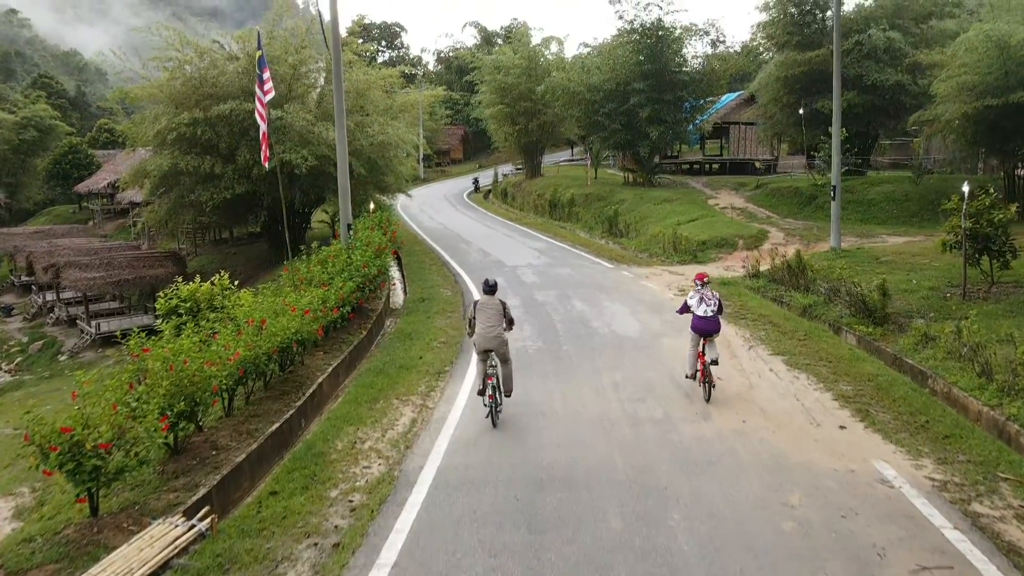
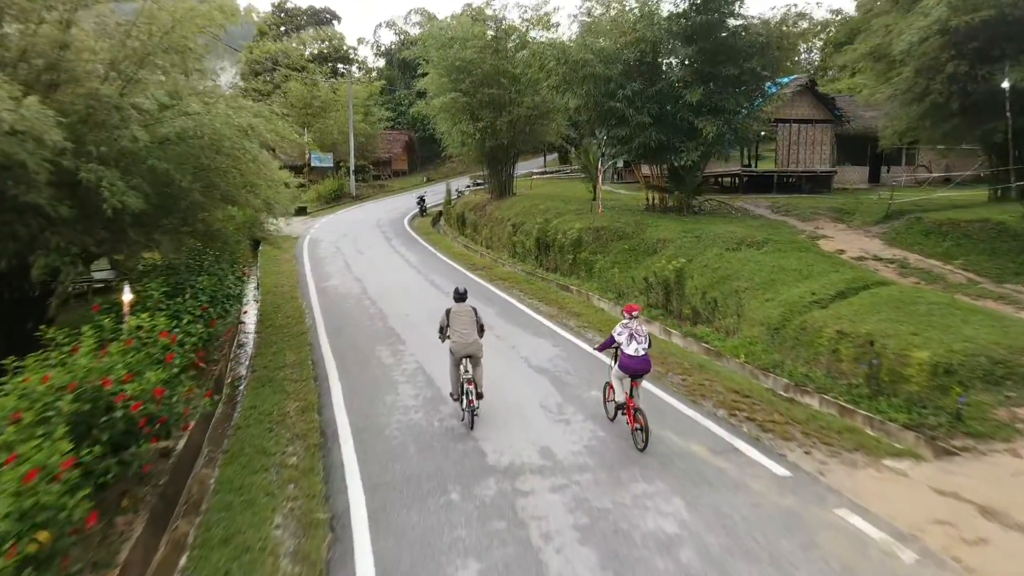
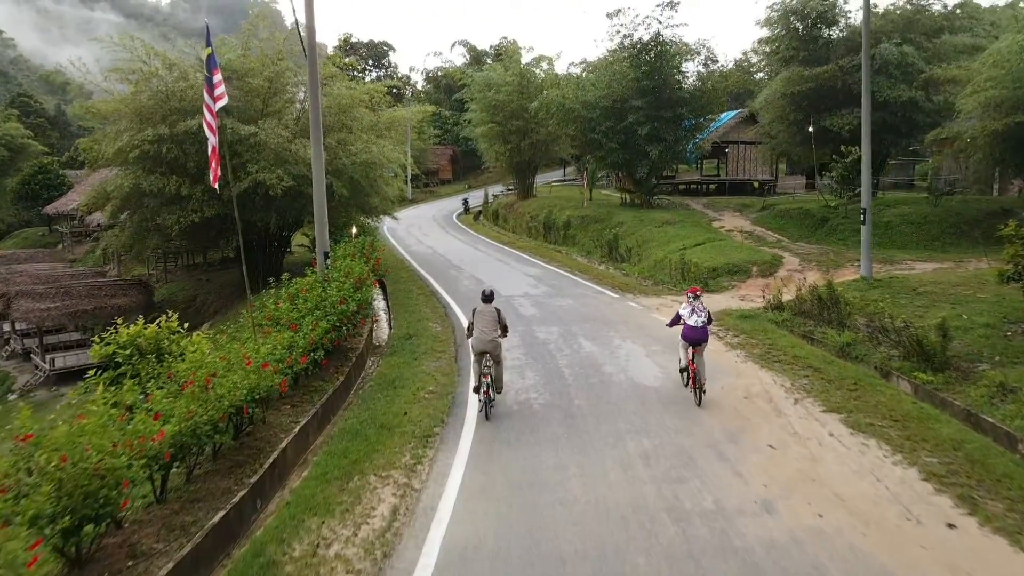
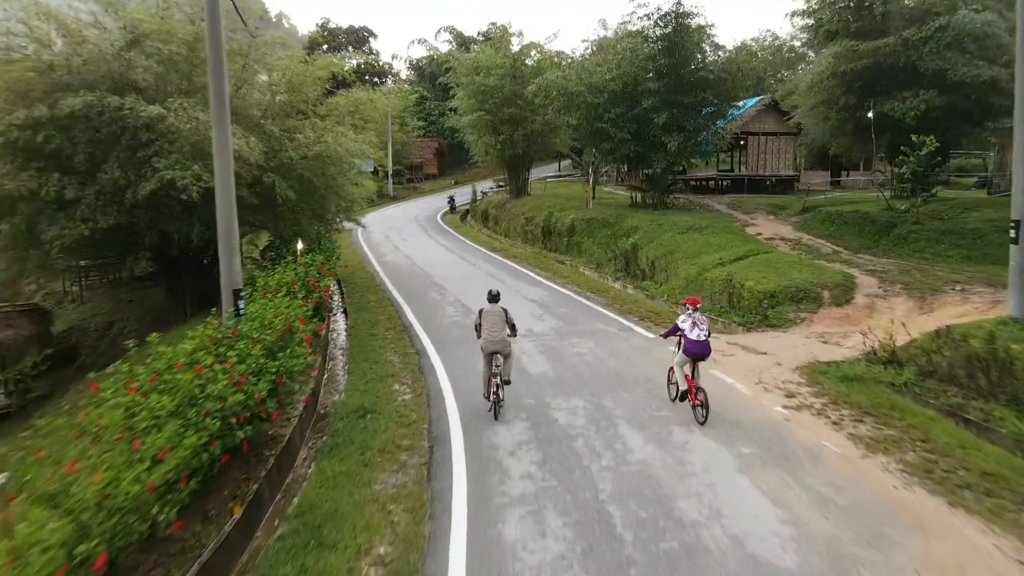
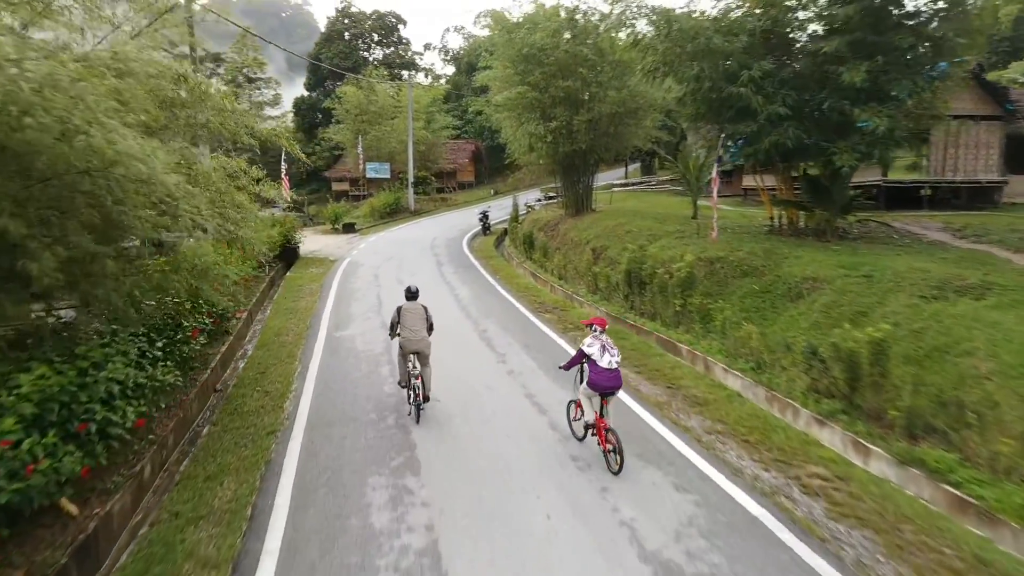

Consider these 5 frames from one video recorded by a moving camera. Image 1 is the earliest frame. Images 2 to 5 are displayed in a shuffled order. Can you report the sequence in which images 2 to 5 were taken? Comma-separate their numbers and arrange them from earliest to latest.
3, 4, 2, 5
